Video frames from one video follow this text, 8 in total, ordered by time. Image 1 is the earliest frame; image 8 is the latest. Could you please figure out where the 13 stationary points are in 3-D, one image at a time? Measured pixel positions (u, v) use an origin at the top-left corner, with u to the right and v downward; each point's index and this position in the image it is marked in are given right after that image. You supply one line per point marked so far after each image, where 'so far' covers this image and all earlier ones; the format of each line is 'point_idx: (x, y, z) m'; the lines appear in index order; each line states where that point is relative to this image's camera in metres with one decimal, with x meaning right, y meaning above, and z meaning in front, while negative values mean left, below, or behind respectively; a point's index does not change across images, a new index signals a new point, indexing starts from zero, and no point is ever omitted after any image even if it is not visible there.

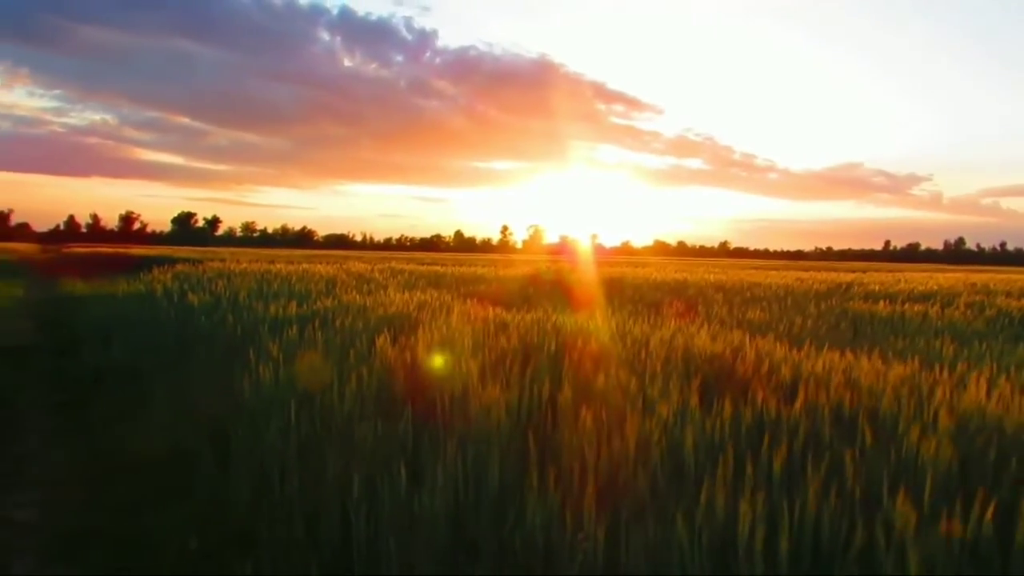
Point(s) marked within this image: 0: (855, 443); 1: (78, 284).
0: (+1.2, -0.5, +2.8) m
1: (-9.4, +0.1, +18.2) m
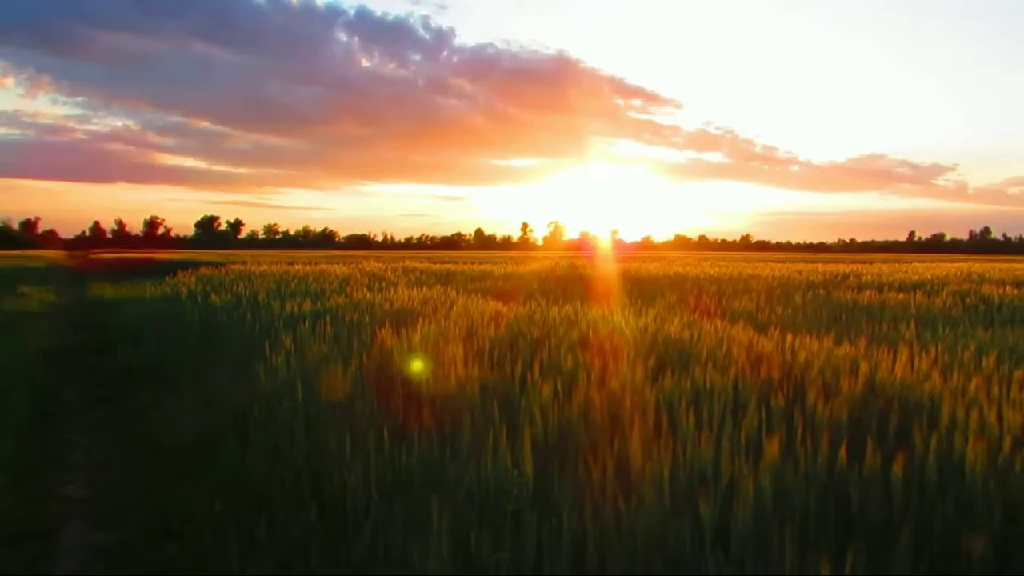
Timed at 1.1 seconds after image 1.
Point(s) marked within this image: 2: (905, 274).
0: (+1.0, -0.5, +3.3) m
1: (-9.2, 0.0, +19.0) m
2: (+7.2, +0.2, +15.3) m
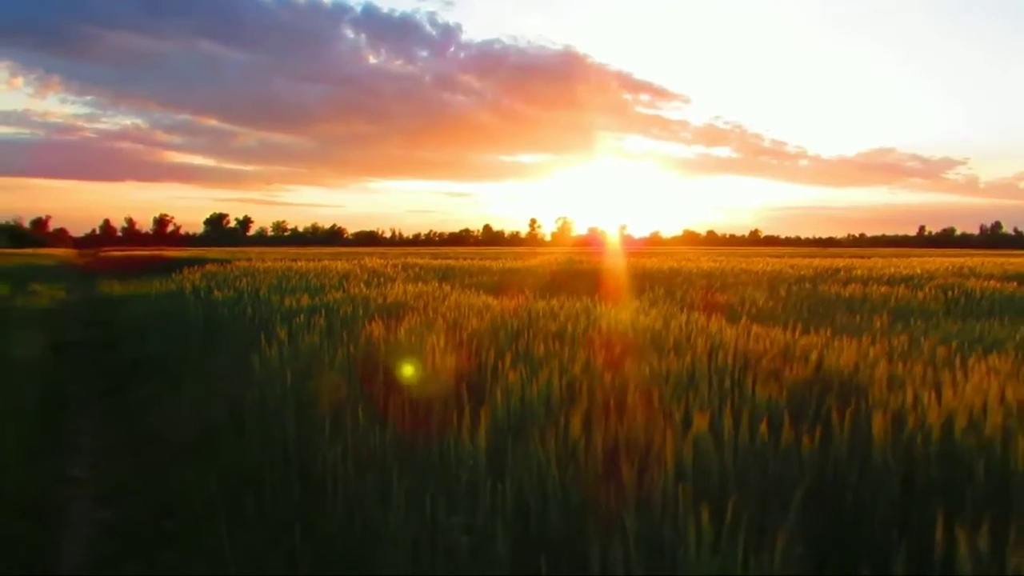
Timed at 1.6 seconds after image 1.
0: (+0.9, -0.4, +3.6) m
1: (-9.2, +0.1, +19.4) m
2: (+7.2, +0.4, +15.5) m
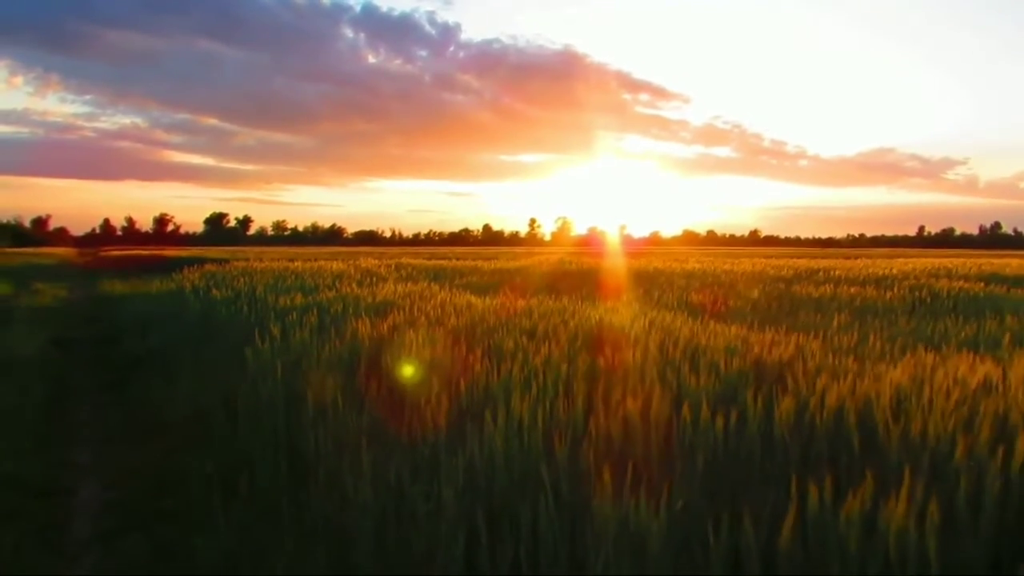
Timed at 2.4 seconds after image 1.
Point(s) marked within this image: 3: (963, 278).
0: (+0.7, -0.4, +4.1) m
1: (-9.4, +0.1, +19.9) m
2: (+7.0, +0.4, +16.0) m
3: (+7.4, +0.2, +13.6) m
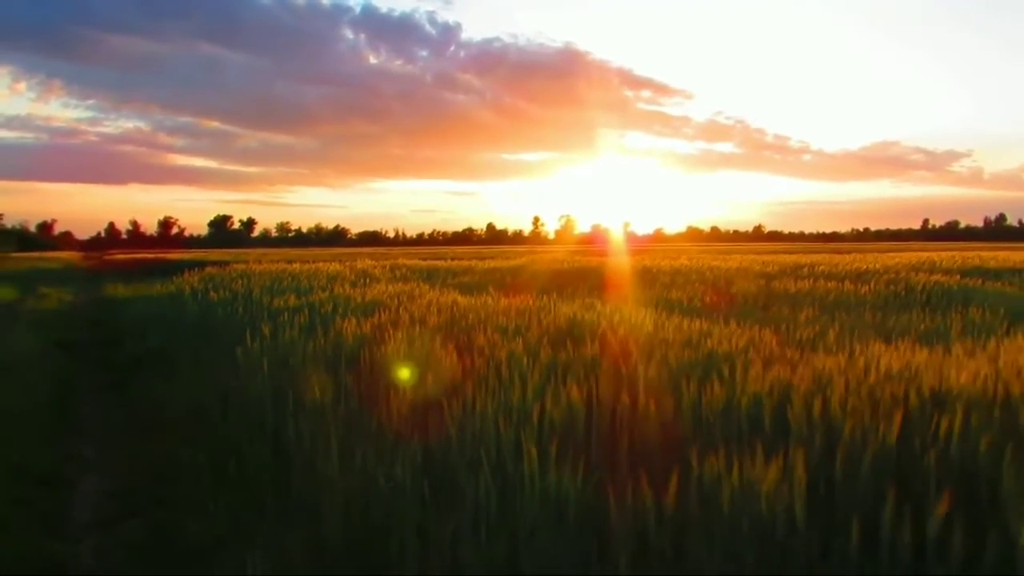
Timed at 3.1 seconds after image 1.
0: (+0.5, -0.4, +4.4) m
1: (-9.5, 0.0, +20.2) m
2: (+6.8, +0.5, +16.3) m
3: (+7.2, +0.3, +13.9) m
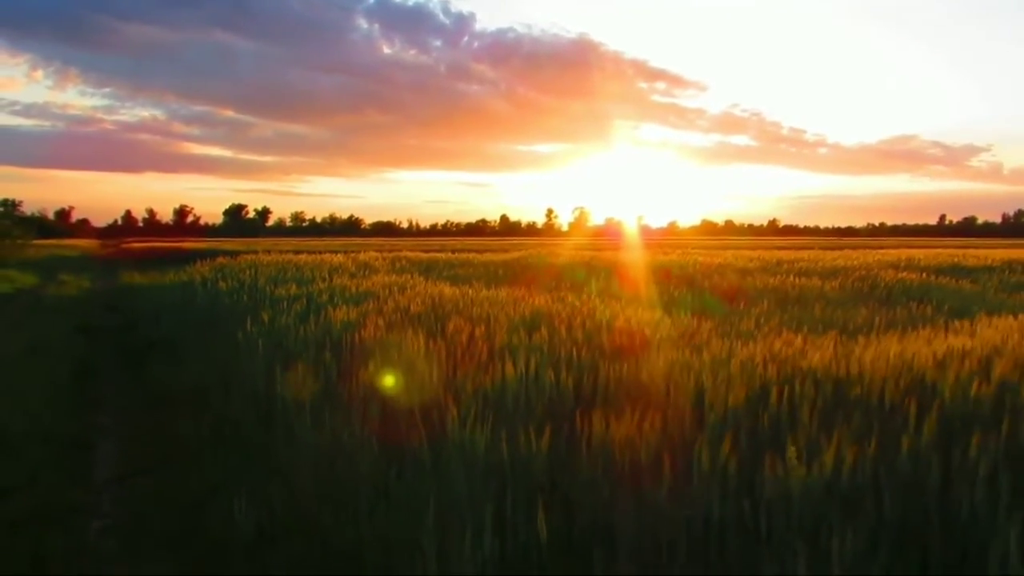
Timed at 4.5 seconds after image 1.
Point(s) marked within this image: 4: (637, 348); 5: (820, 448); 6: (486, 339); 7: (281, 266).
0: (+0.2, -0.4, +5.1) m
1: (-9.5, +0.3, +21.1) m
2: (+6.7, +0.6, +16.9) m
3: (+7.1, +0.3, +14.6) m
4: (+0.8, -0.4, +5.2) m
5: (+1.0, -0.5, +2.7) m
6: (-0.2, -0.3, +5.6) m
7: (-4.3, +0.4, +15.3) m
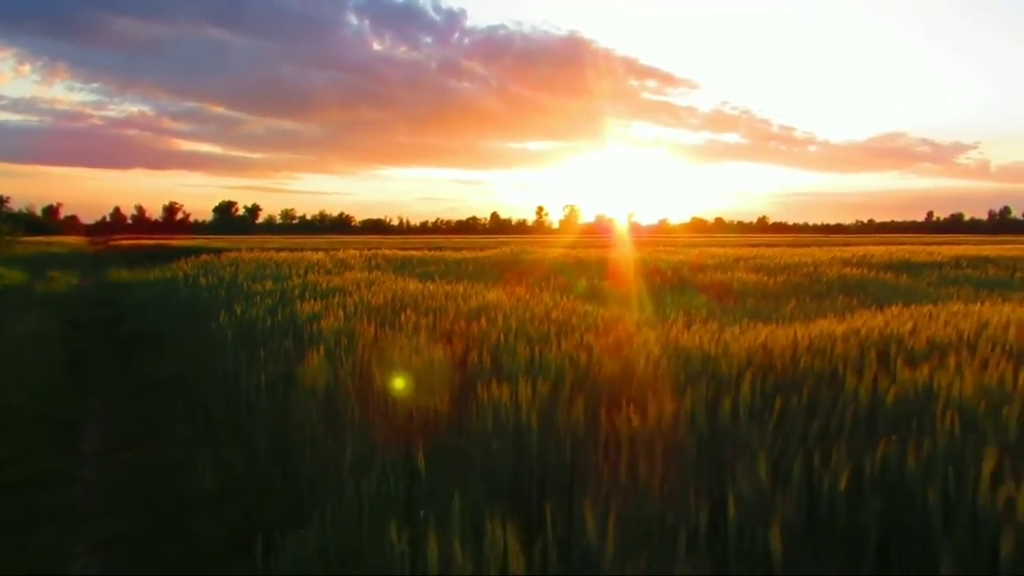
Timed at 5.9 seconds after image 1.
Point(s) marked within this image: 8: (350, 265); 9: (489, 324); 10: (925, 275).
0: (-0.2, -0.3, +5.8) m
1: (-10.1, +0.4, +21.7) m
2: (+6.2, +0.6, +17.7) m
3: (+6.5, +0.4, +15.3) m
4: (+0.4, -0.4, +5.9) m
5: (+0.6, -0.5, +3.4) m
6: (-0.6, -0.3, +6.3) m
7: (-4.8, +0.5, +16.0) m
8: (-2.8, +0.4, +14.8) m
9: (-0.2, -0.3, +6.4) m
10: (+6.7, +0.2, +13.4) m
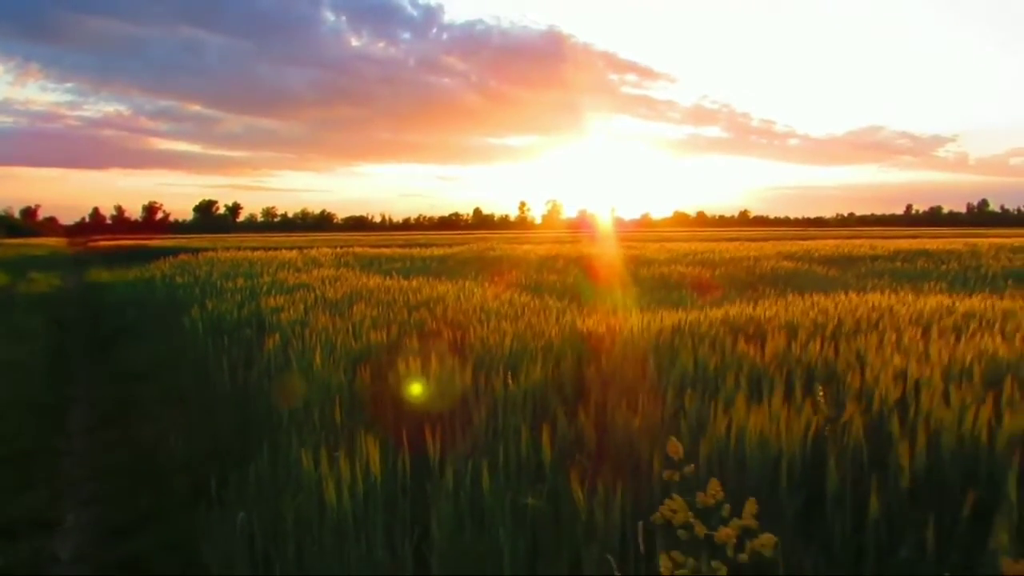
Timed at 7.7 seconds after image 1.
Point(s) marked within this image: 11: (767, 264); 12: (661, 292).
0: (-0.7, -0.3, +6.7) m
1: (-11.0, +0.4, +22.4) m
2: (+5.4, +0.8, +18.7) m
3: (+5.8, +0.6, +16.3) m
4: (-0.2, -0.3, +6.8) m
5: (+0.1, -0.4, +4.3) m
6: (-1.2, -0.2, +7.1) m
7: (-5.6, +0.5, +16.7) m
8: (-3.6, +0.5, +15.6) m
9: (-0.7, -0.2, +7.2) m
10: (+6.0, +0.4, +14.4) m
11: (+4.5, +0.4, +14.6) m
12: (+1.8, -0.1, +10.3) m
